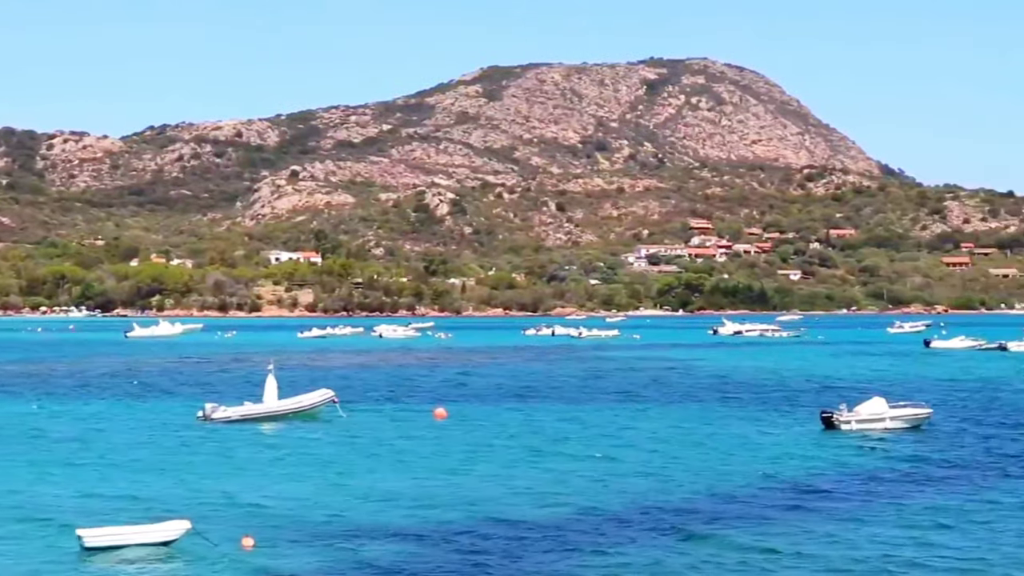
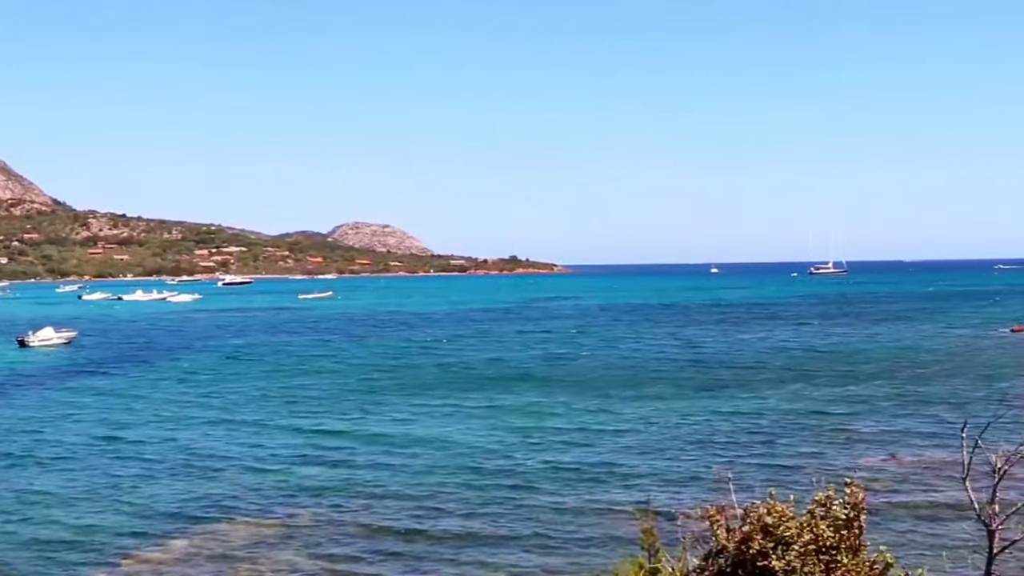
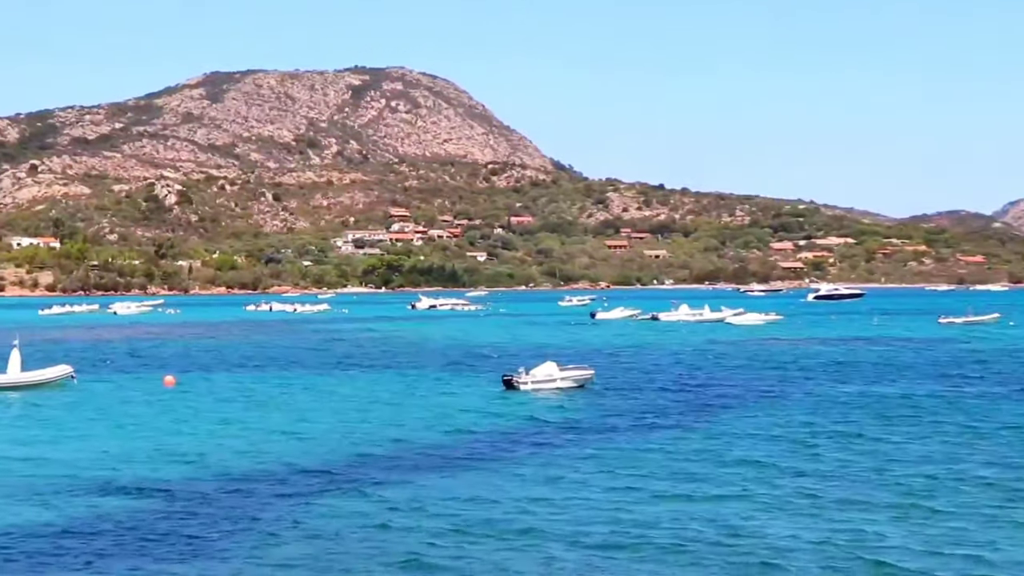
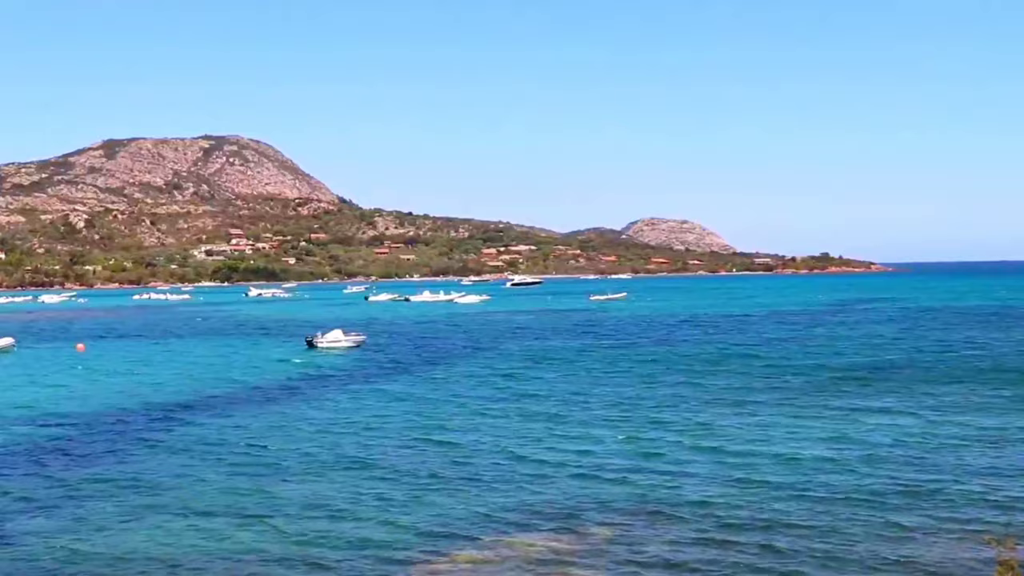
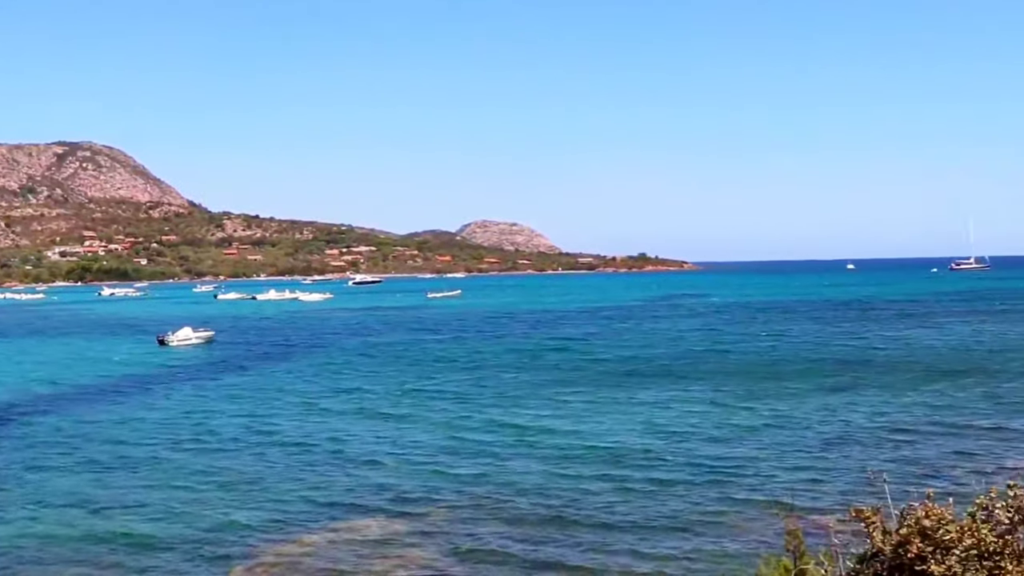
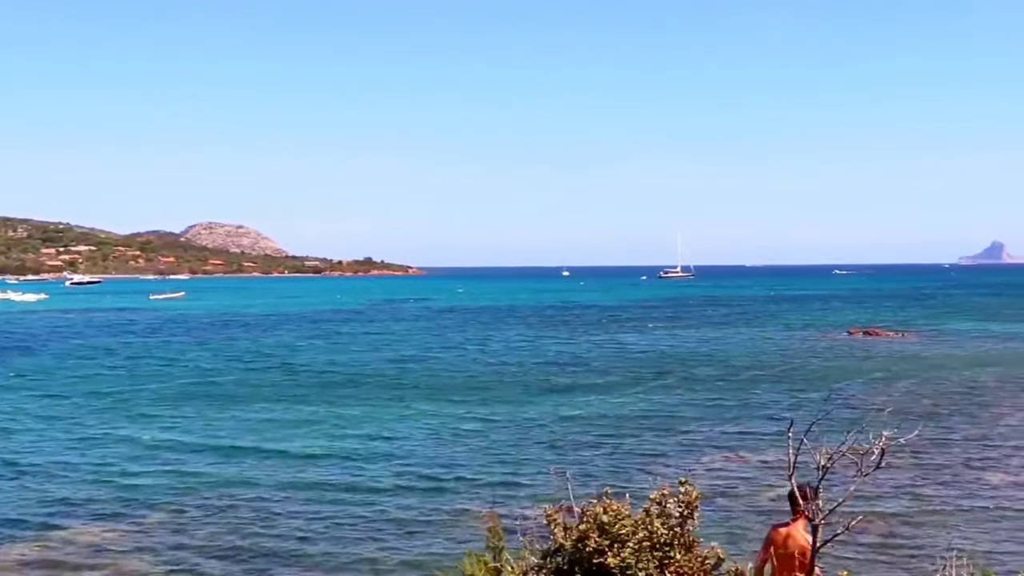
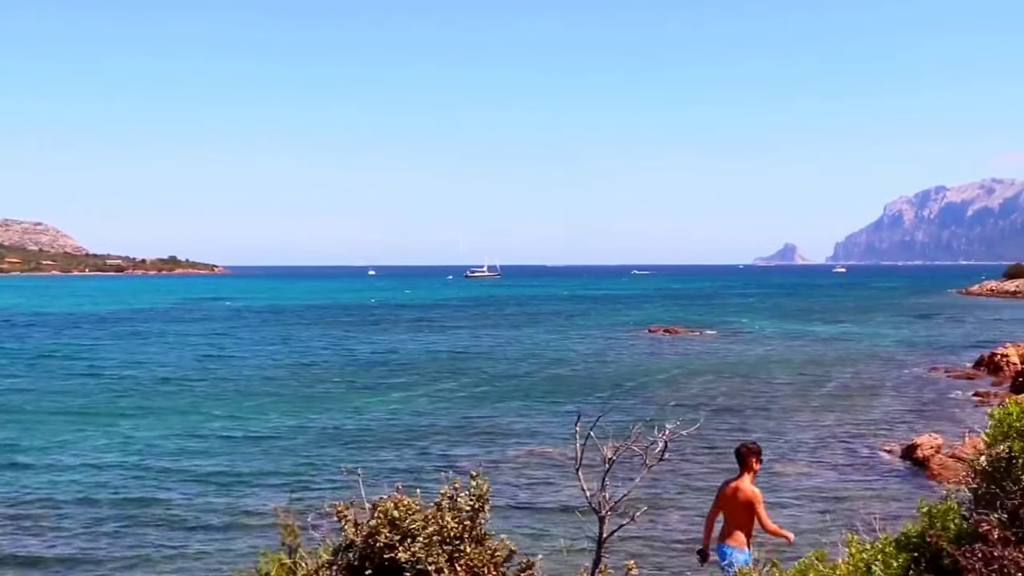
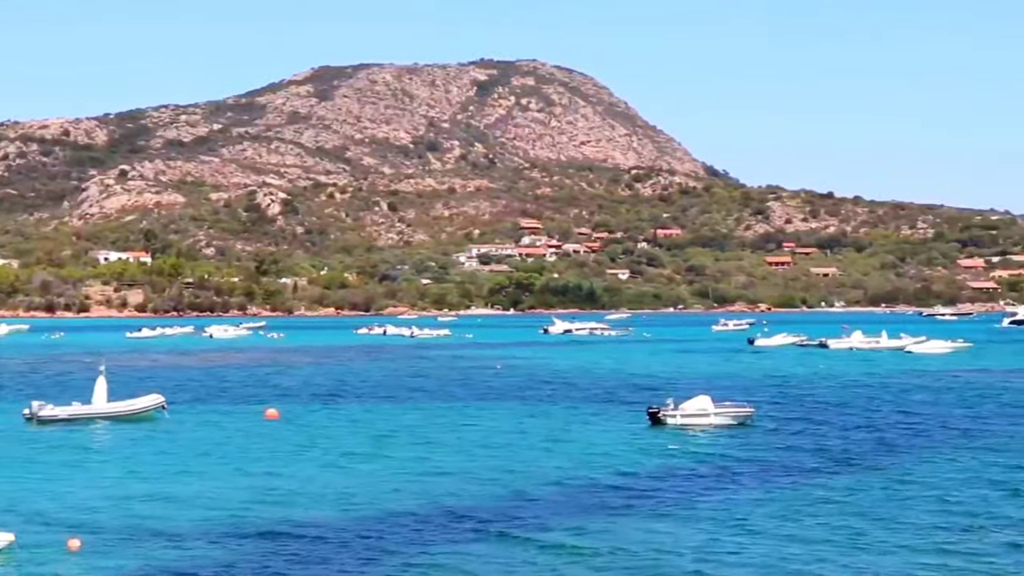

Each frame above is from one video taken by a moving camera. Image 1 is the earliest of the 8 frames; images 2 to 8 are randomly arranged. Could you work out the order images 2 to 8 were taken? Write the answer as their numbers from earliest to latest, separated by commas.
8, 3, 4, 5, 2, 6, 7
